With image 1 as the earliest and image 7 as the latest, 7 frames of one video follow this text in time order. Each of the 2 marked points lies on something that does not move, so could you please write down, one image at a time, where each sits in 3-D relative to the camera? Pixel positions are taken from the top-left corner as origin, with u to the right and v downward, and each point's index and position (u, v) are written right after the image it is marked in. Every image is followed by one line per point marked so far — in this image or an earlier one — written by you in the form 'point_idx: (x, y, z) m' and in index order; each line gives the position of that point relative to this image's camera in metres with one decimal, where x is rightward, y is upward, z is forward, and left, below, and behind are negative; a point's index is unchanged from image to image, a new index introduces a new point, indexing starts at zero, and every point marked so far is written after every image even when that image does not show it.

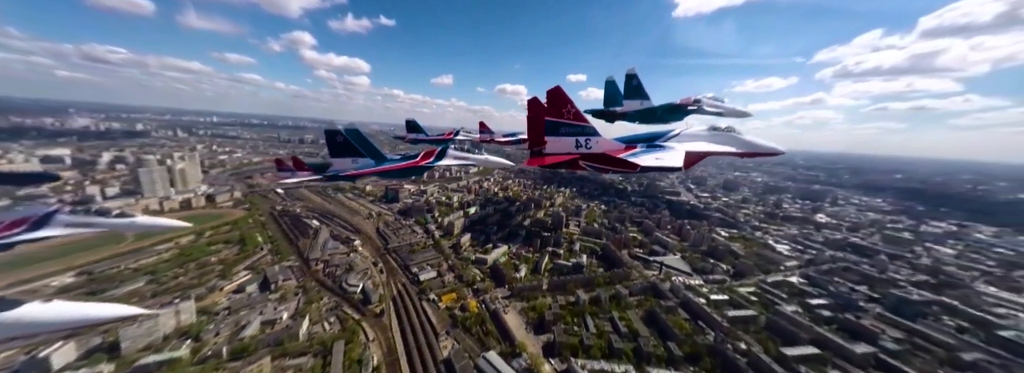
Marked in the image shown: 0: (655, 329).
0: (+2.7, -2.6, +4.6) m
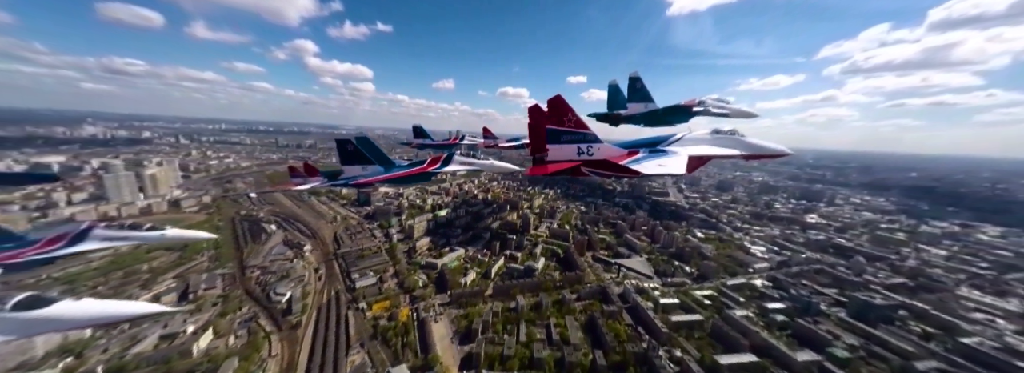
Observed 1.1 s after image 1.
0: (+1.4, -2.6, +4.3) m
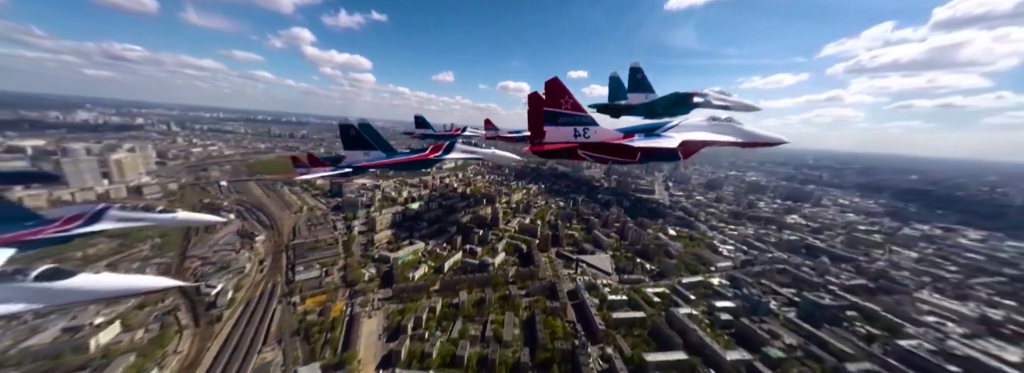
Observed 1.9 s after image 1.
0: (+0.2, -2.5, +4.2) m
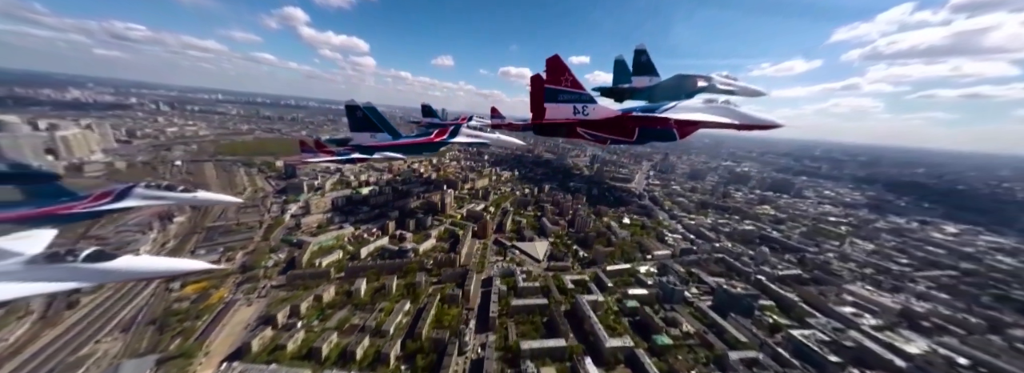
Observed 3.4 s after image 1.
0: (-1.7, -2.2, +4.0) m
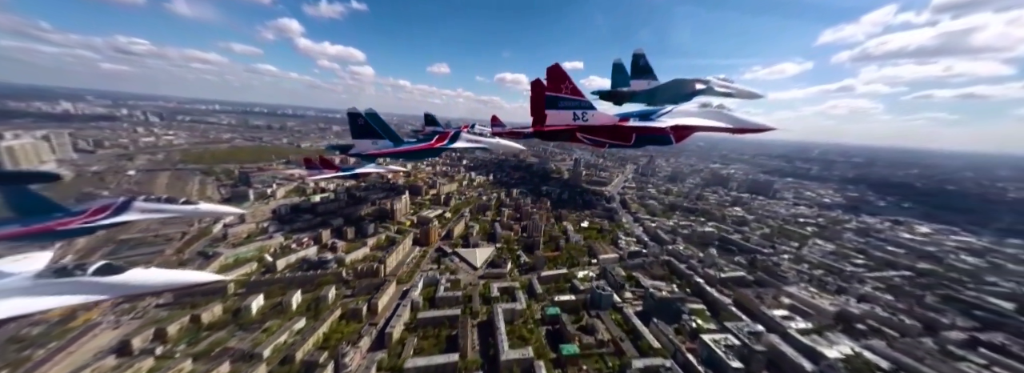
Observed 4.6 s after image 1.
0: (-3.2, -2.3, +3.7) m
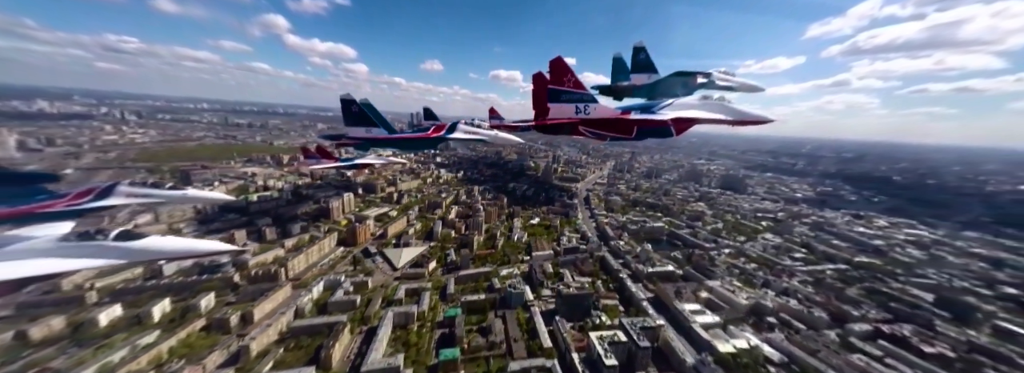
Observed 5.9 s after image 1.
0: (-5.0, -2.2, +3.5) m
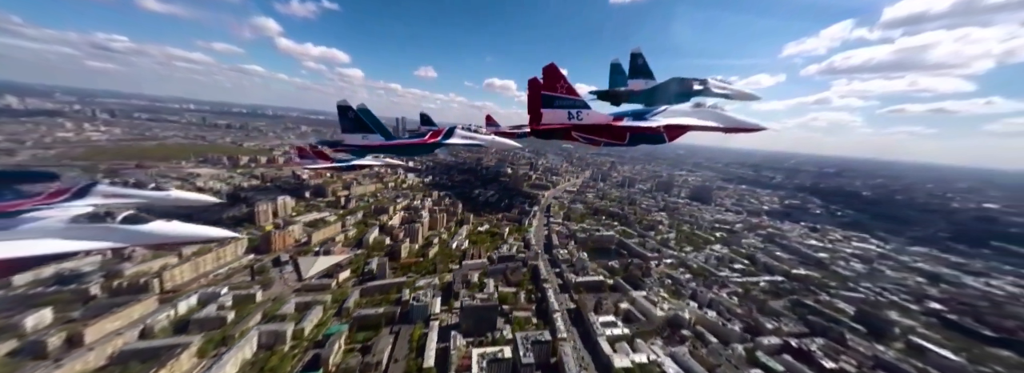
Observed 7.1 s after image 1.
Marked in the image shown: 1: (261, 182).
0: (-6.8, -2.2, +3.0) m
1: (-12.2, +0.2, +12.1) m
